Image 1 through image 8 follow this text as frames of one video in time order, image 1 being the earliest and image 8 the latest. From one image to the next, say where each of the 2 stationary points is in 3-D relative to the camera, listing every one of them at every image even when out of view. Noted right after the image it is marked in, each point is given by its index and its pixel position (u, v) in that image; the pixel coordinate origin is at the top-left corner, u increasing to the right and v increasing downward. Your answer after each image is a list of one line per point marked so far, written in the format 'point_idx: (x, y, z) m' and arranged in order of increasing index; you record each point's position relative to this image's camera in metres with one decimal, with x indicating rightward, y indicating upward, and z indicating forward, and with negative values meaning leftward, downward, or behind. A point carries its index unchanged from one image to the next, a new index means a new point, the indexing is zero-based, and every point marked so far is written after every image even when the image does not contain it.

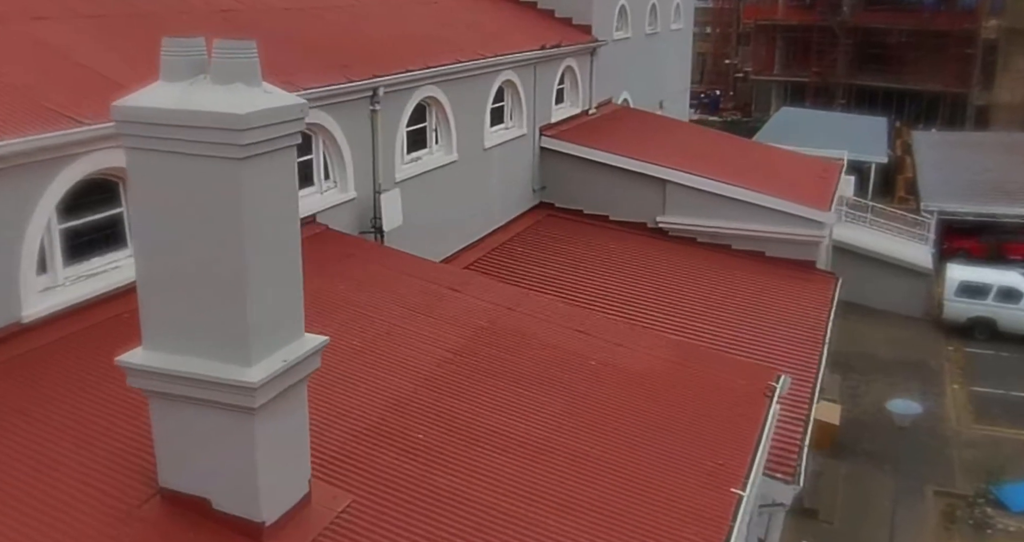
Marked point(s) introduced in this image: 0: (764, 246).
0: (+4.4, +0.4, +15.7) m
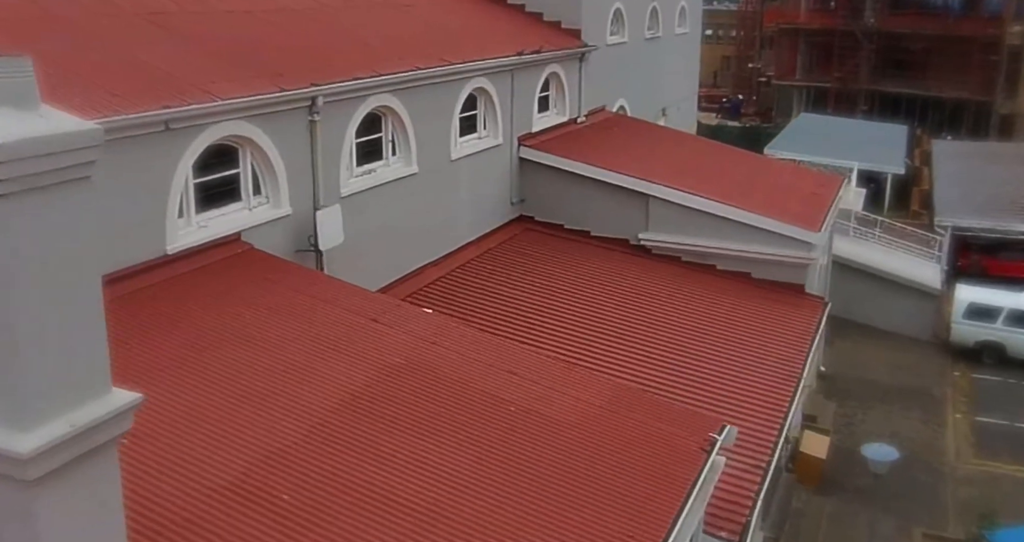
0: (+3.9, +0.1, +14.9) m
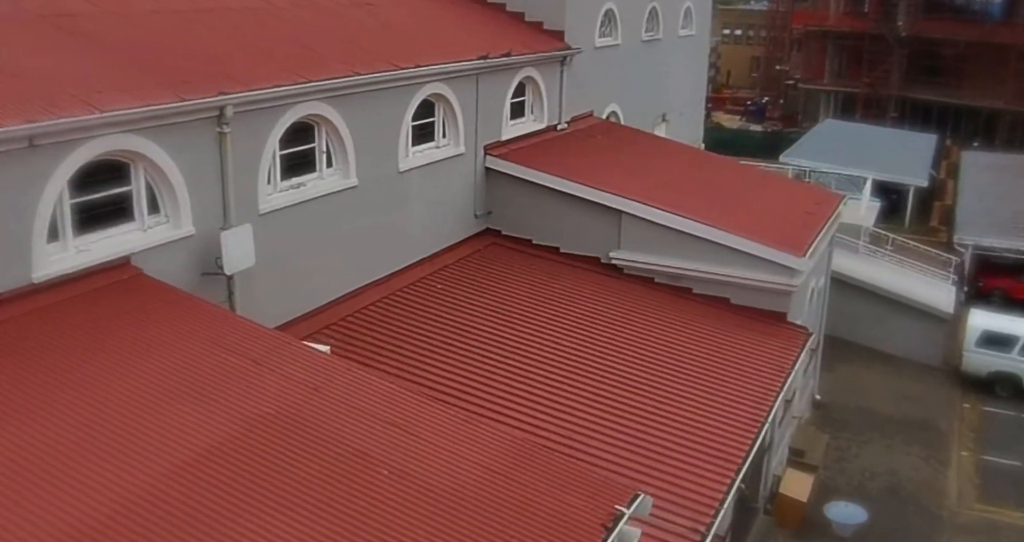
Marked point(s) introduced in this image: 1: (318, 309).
0: (+3.3, -0.3, +13.7) m
1: (-2.4, -0.5, +11.2) m
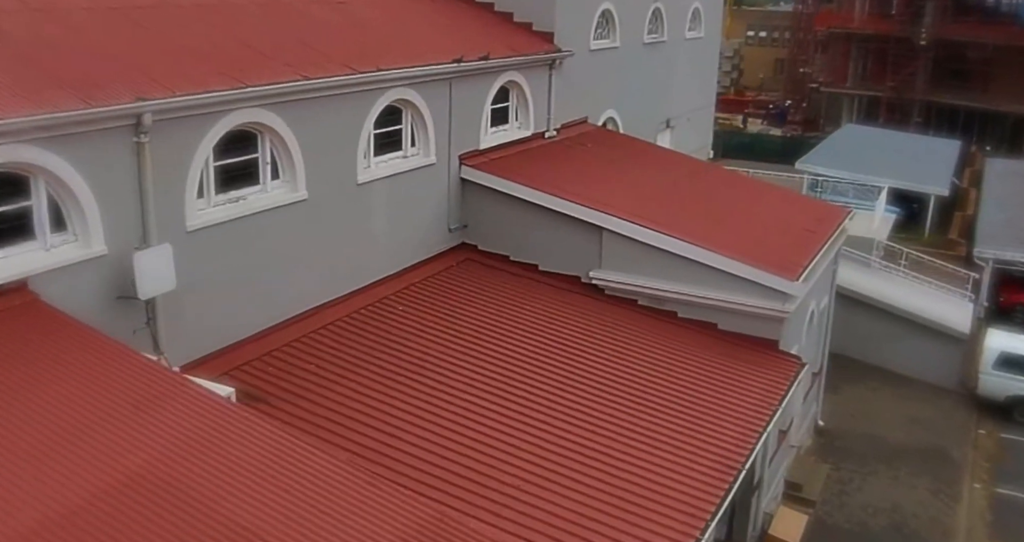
0: (+2.9, -0.6, +12.7) m
1: (-2.8, -0.7, +10.3) m
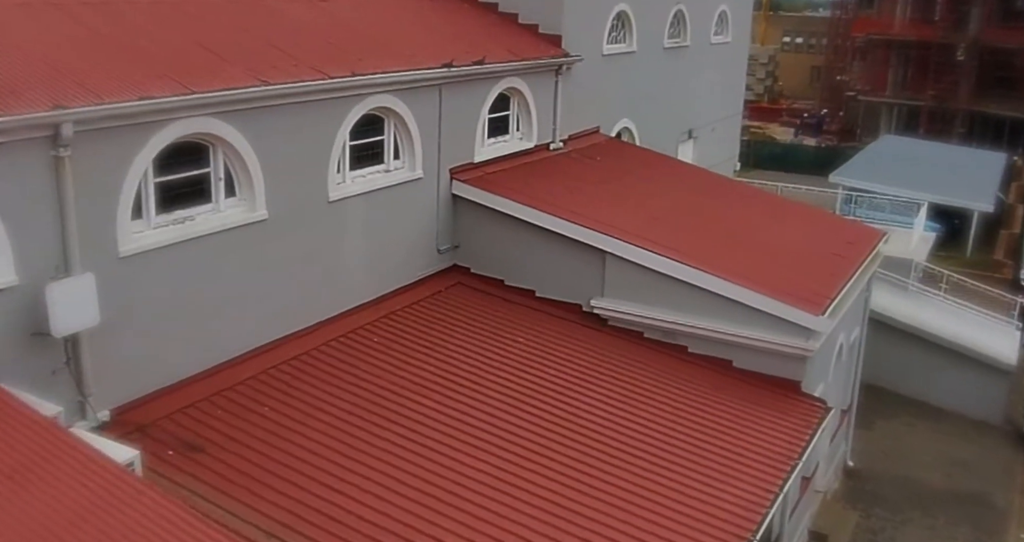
0: (+2.8, -1.0, +11.4) m
1: (-3.0, -1.0, +9.2) m
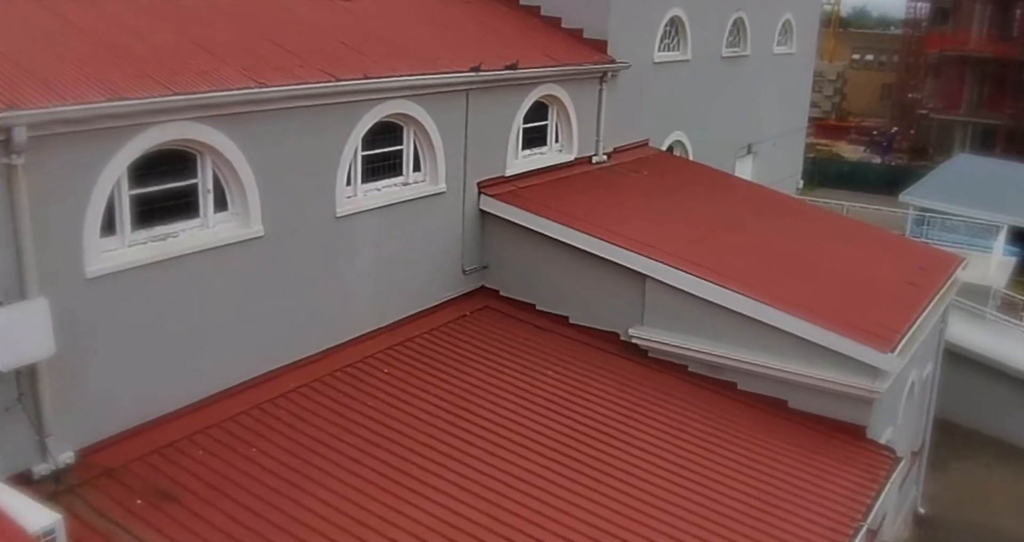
0: (+3.1, -1.3, +10.1) m
1: (-2.8, -1.2, +8.3) m
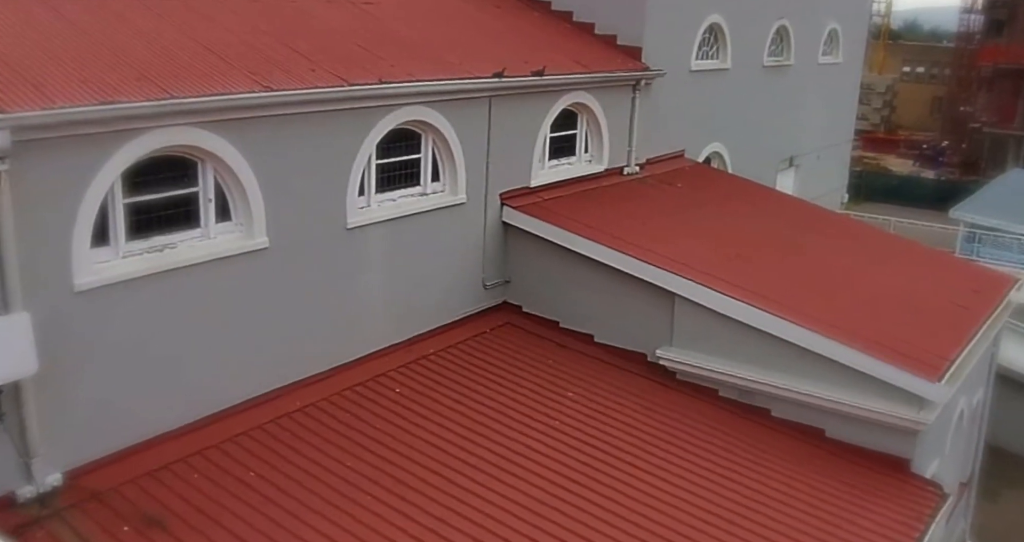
0: (+3.3, -1.5, +9.4) m
1: (-2.7, -1.3, +7.9) m
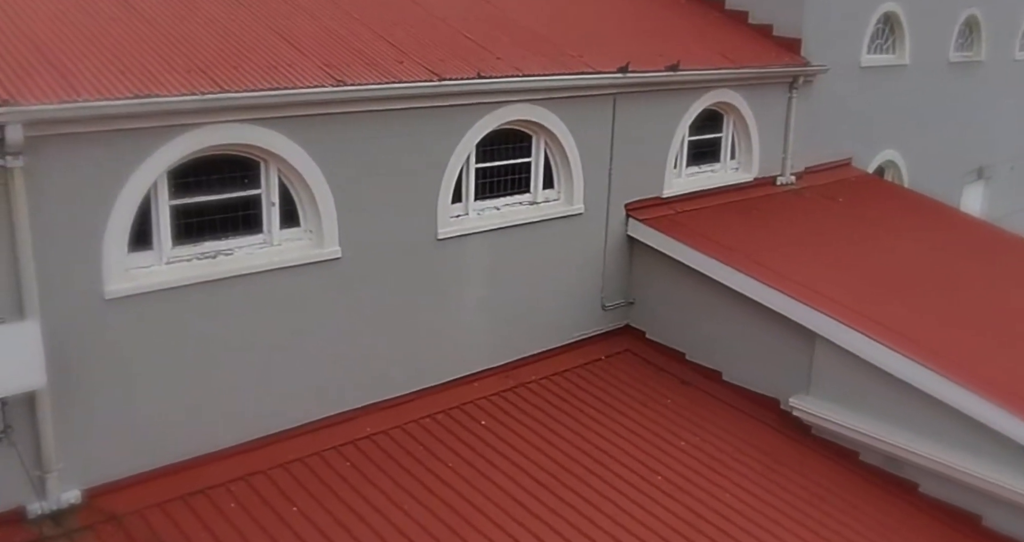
0: (+4.1, -2.0, +7.6) m
1: (-2.0, -1.4, +7.0) m
